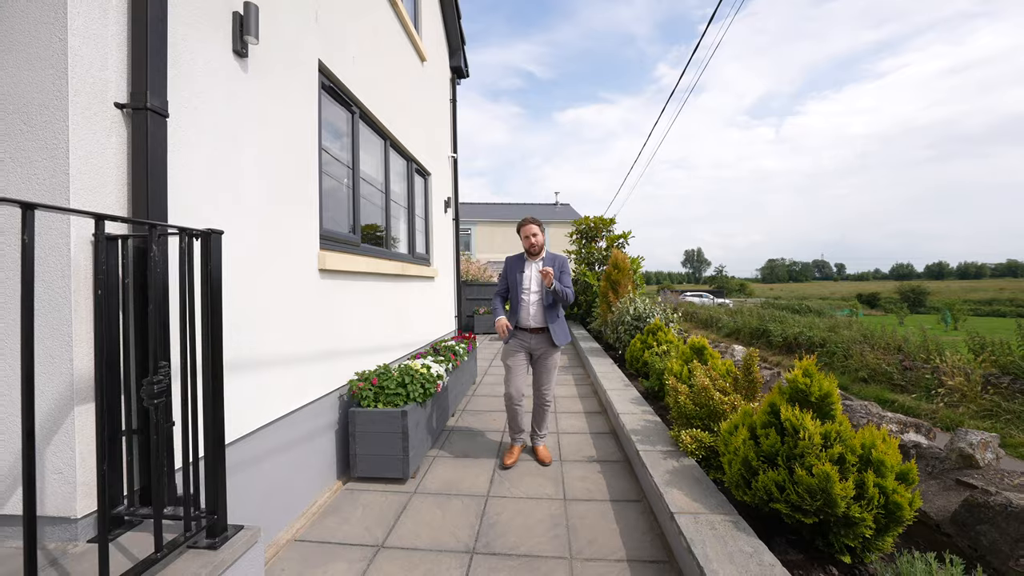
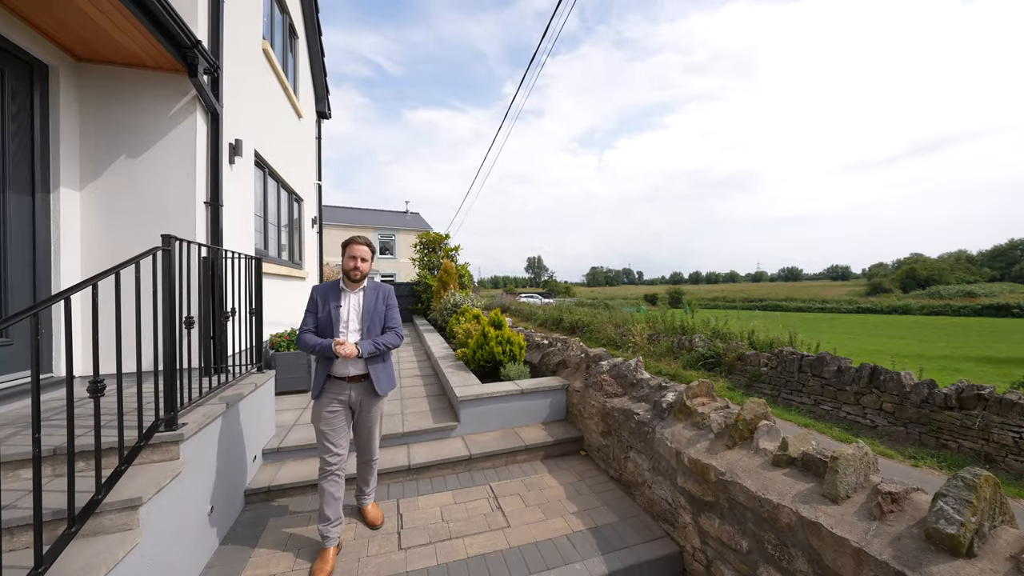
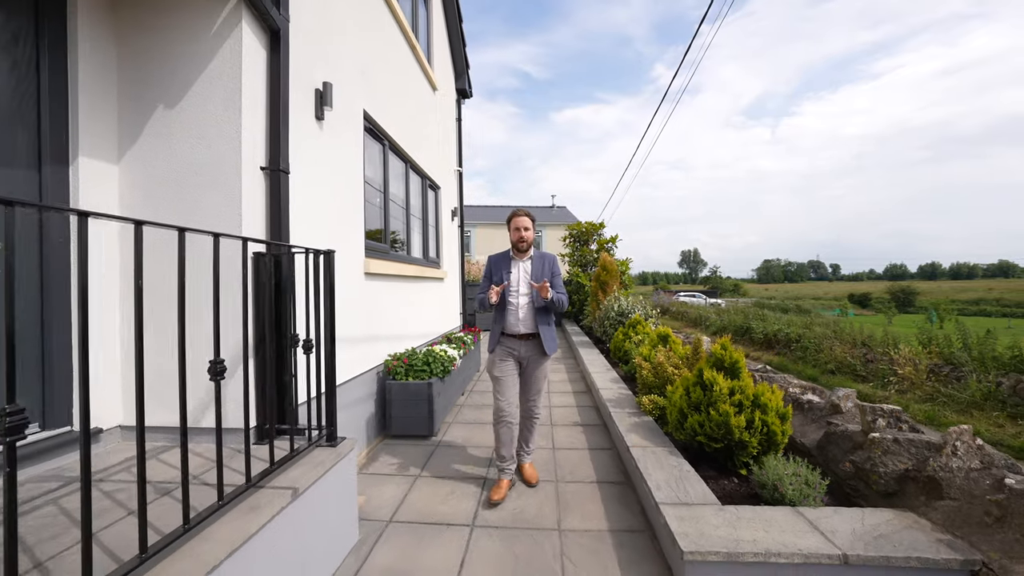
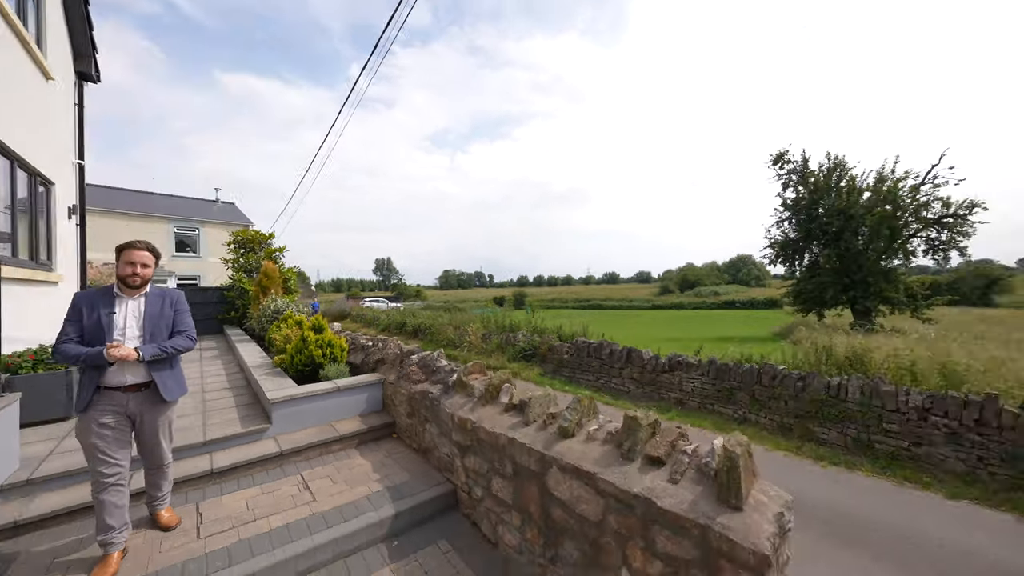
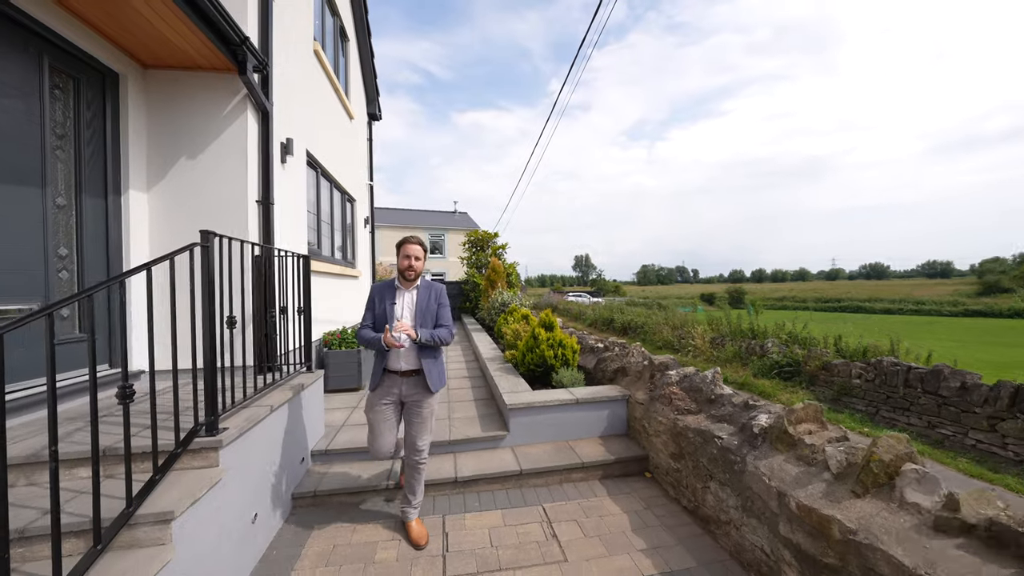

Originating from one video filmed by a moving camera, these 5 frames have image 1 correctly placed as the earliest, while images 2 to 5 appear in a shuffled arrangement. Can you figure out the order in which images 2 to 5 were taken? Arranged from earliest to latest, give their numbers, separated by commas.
3, 5, 2, 4
